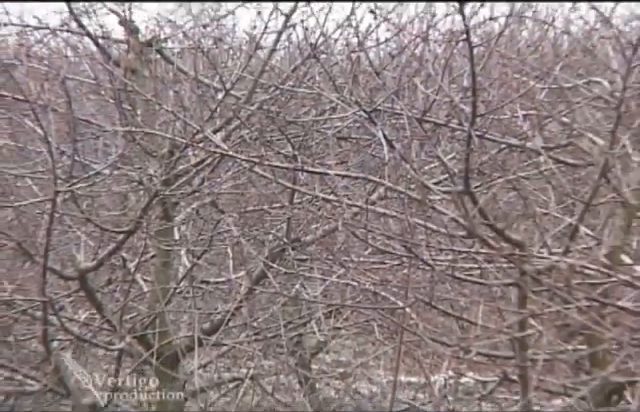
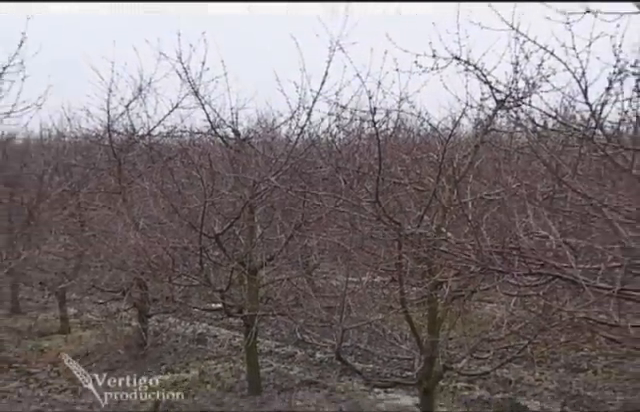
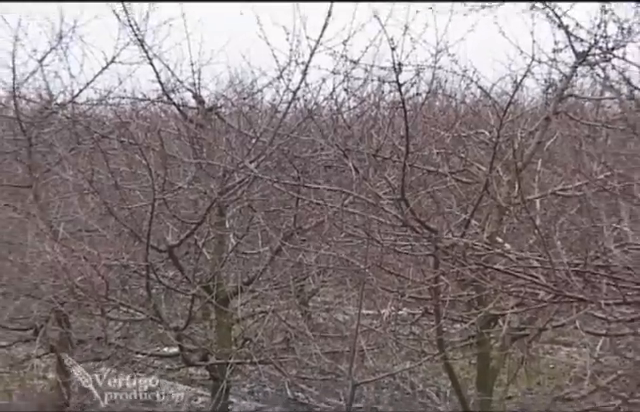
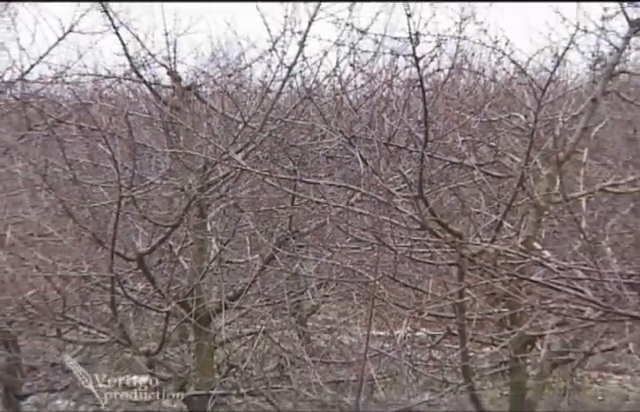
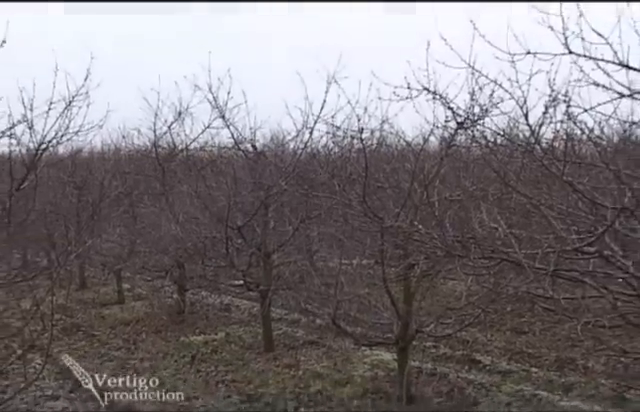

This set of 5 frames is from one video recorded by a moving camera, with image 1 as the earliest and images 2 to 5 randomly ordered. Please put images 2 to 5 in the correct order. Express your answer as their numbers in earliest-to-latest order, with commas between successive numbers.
4, 3, 2, 5
